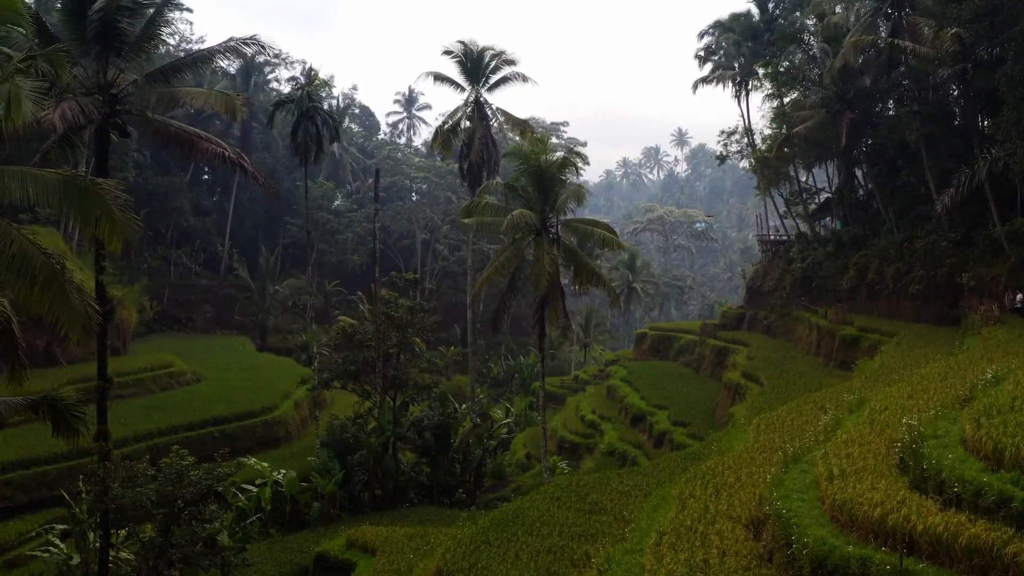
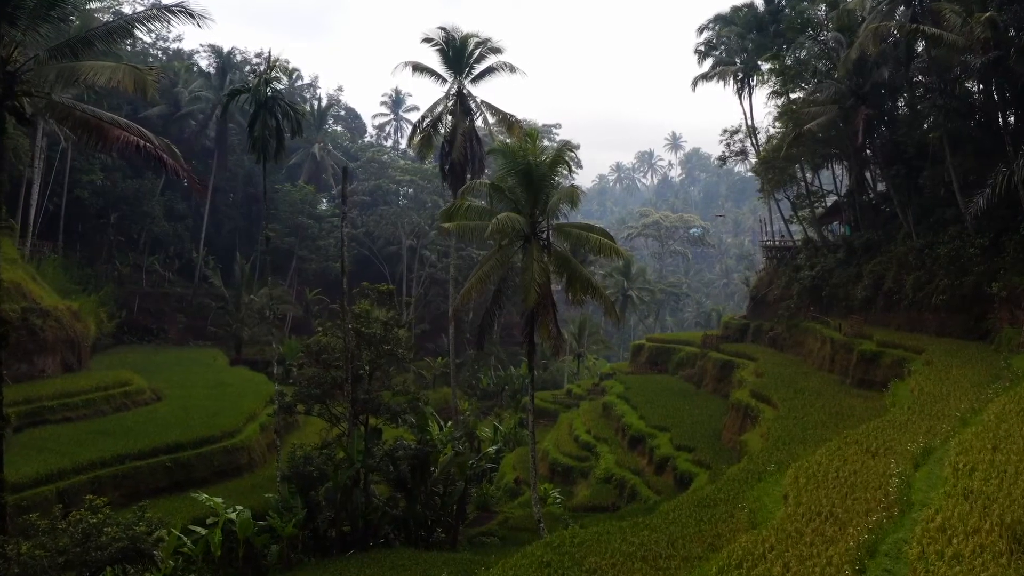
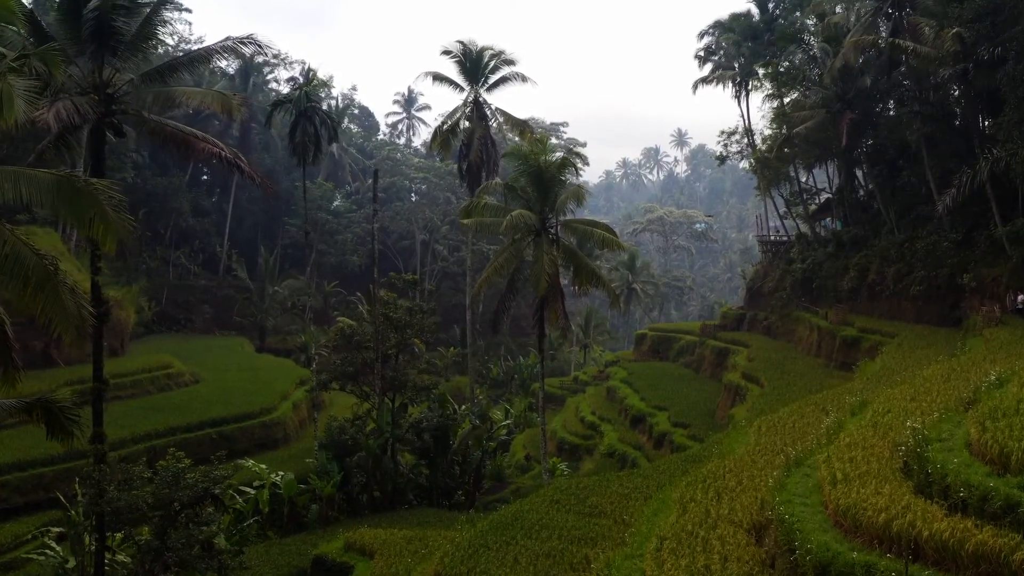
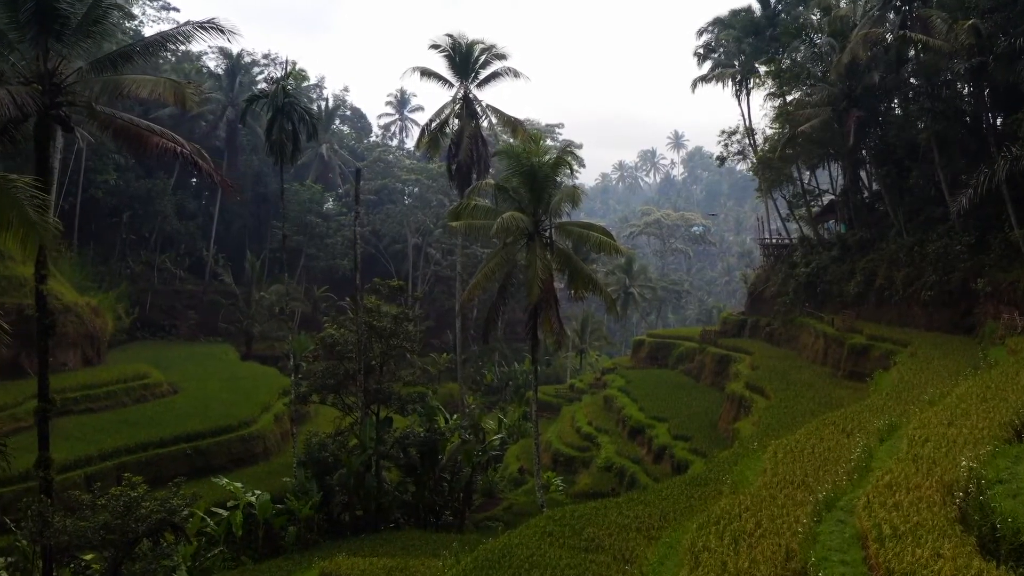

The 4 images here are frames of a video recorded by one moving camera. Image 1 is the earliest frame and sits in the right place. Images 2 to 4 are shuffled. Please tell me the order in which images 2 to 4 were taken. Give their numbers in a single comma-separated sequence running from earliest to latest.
3, 4, 2
